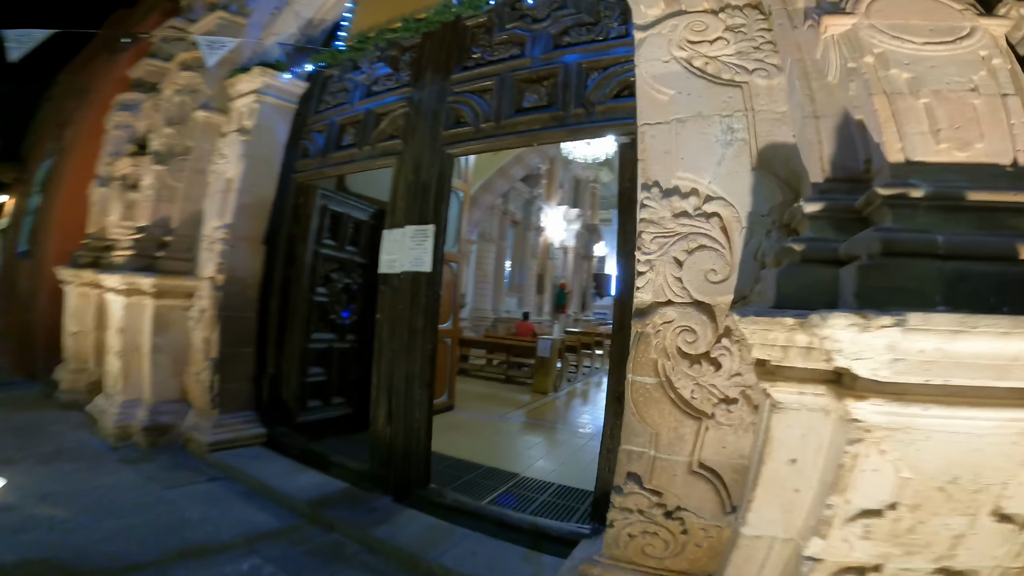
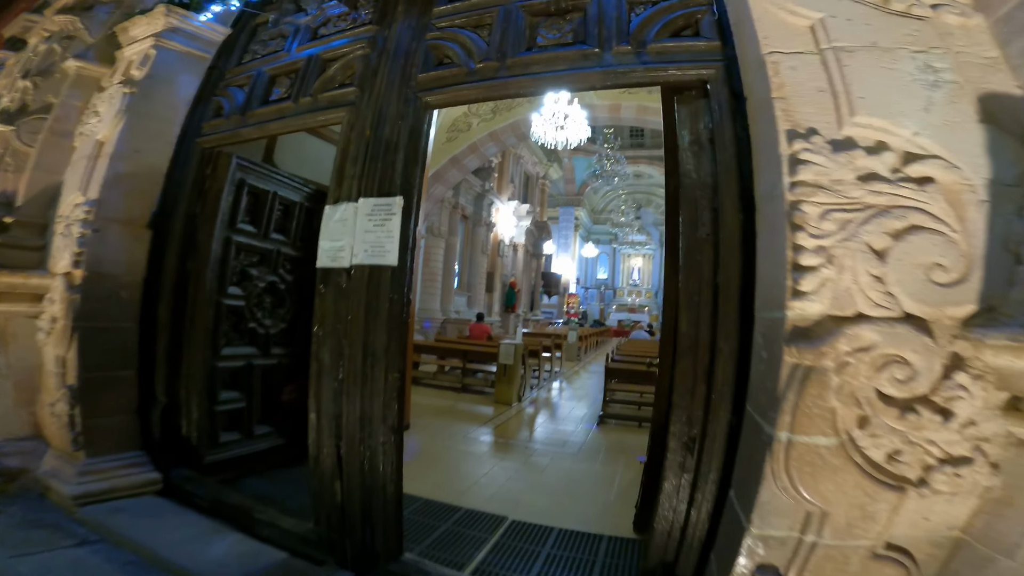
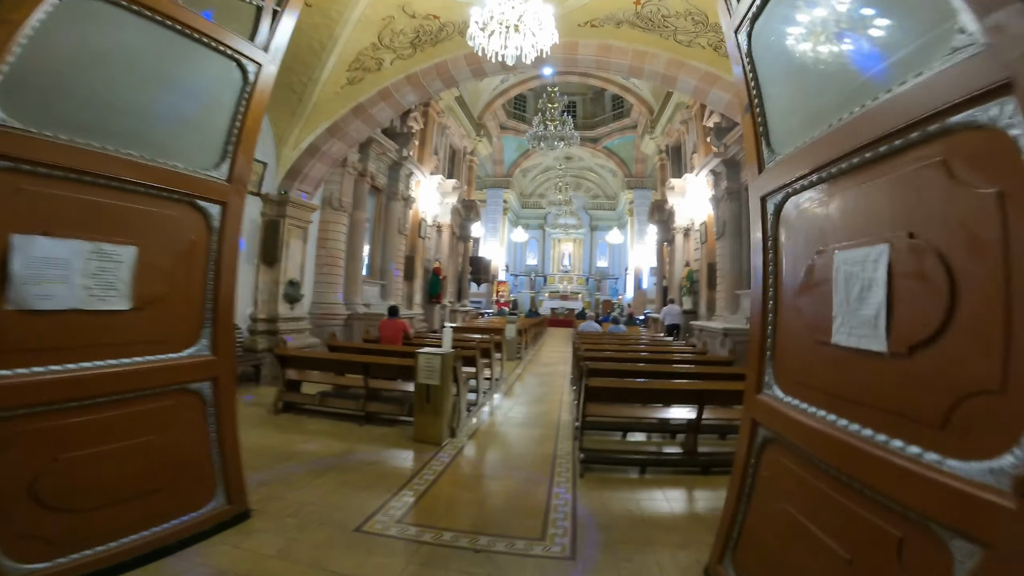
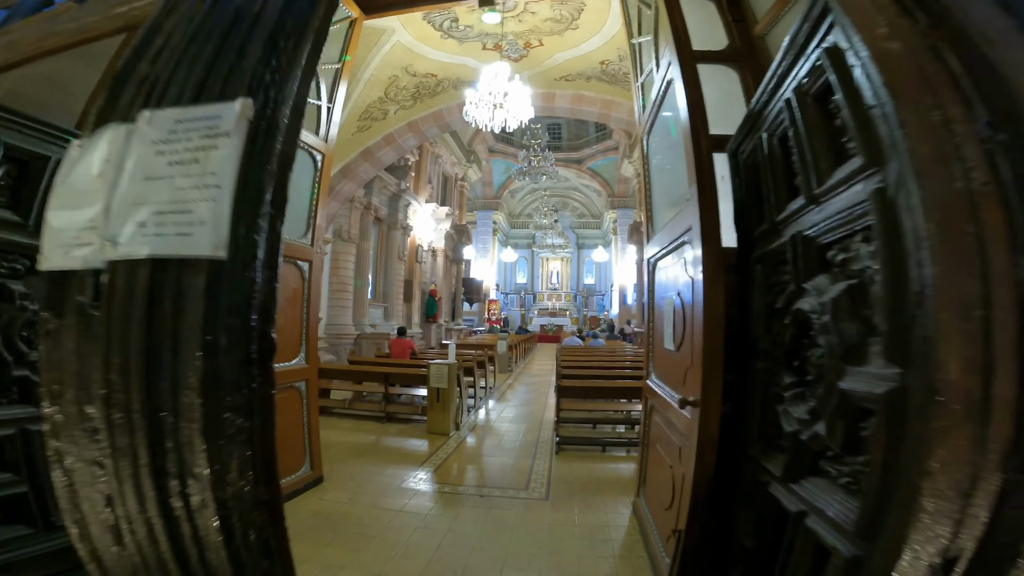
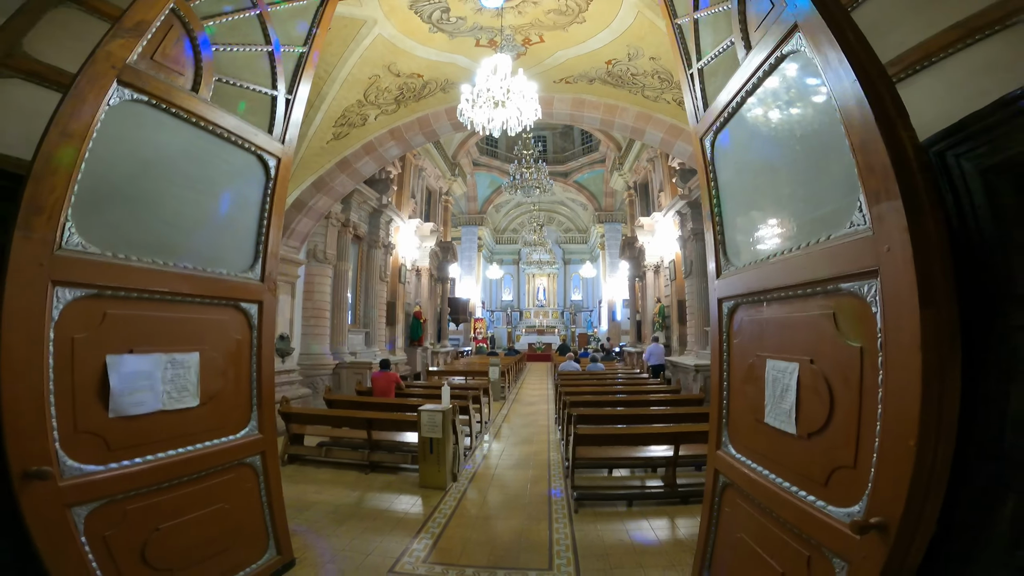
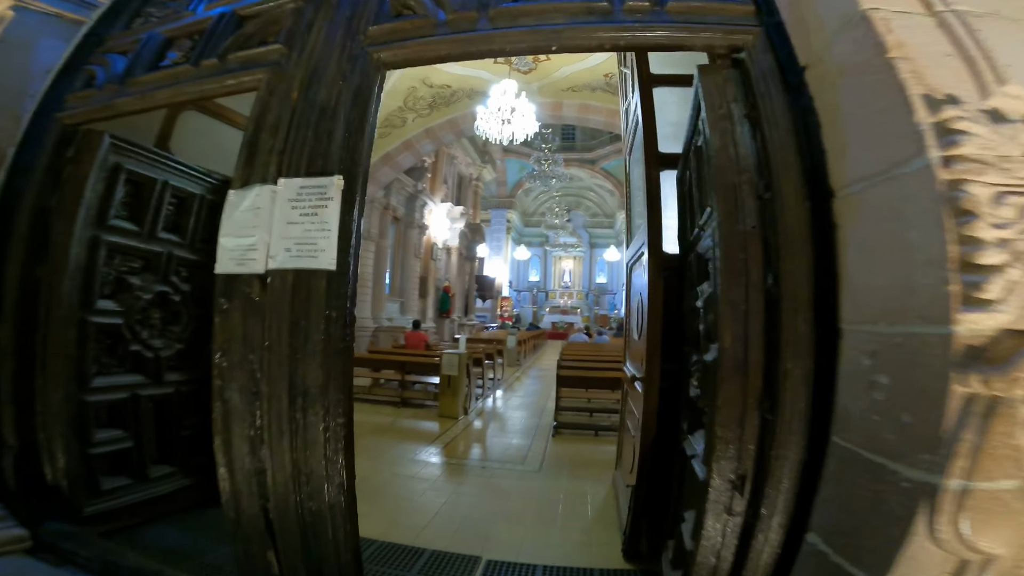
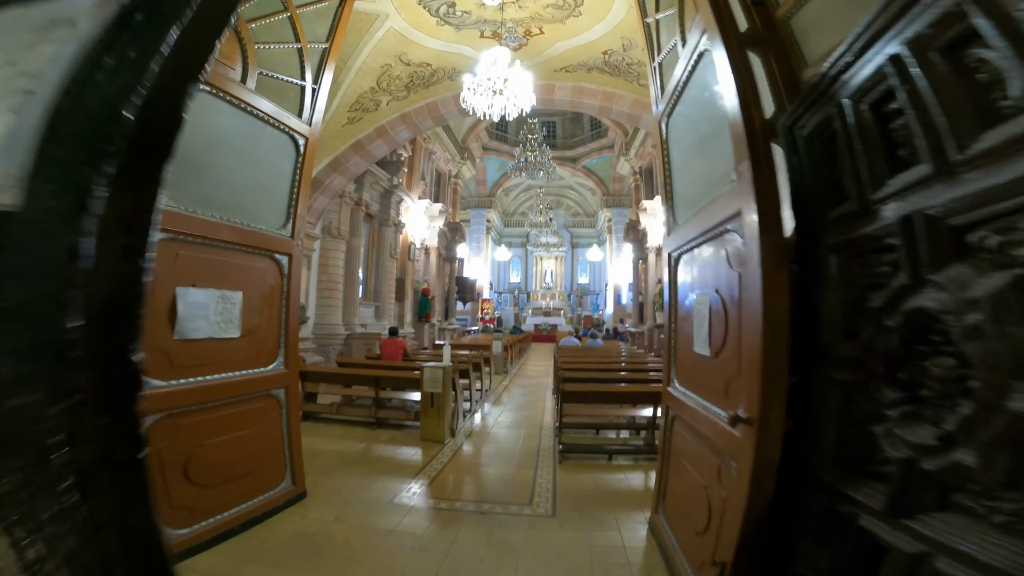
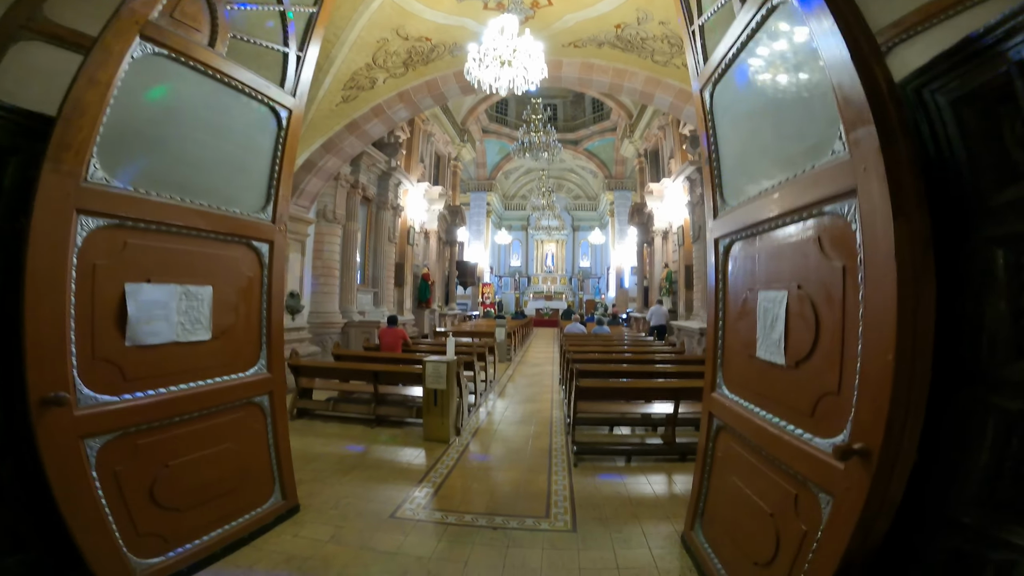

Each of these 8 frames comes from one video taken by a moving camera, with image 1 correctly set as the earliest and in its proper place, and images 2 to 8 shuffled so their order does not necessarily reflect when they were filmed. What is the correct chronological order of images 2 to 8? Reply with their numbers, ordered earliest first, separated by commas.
2, 6, 4, 7, 5, 8, 3
